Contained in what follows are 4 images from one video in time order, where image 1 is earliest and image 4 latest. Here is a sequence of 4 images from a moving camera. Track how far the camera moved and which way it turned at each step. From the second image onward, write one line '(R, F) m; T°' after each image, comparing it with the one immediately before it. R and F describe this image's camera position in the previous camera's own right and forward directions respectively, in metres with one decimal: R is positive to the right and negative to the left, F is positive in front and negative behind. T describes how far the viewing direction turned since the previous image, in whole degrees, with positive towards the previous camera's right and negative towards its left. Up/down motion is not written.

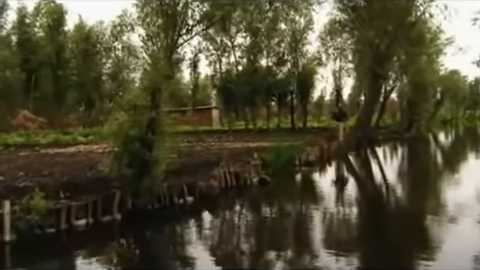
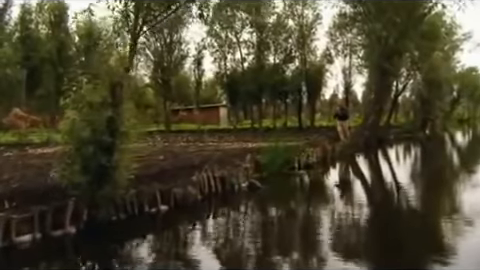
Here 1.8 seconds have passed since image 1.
(+0.4, +1.6) m; -1°
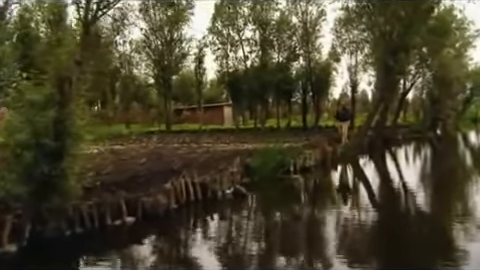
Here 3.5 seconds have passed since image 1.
(+0.3, +1.4) m; -1°
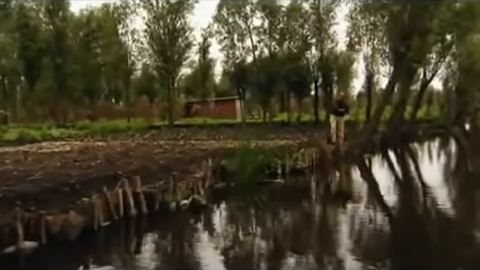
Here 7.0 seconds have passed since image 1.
(+0.6, +2.5) m; -2°
